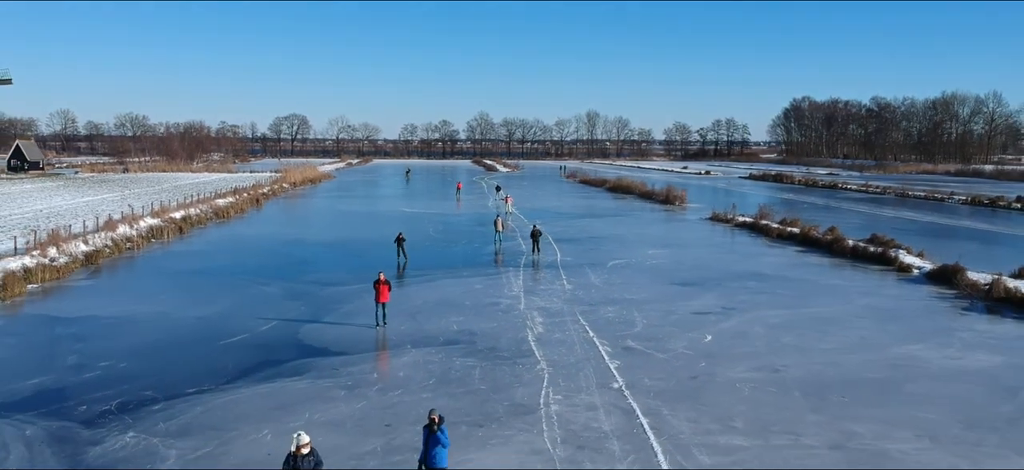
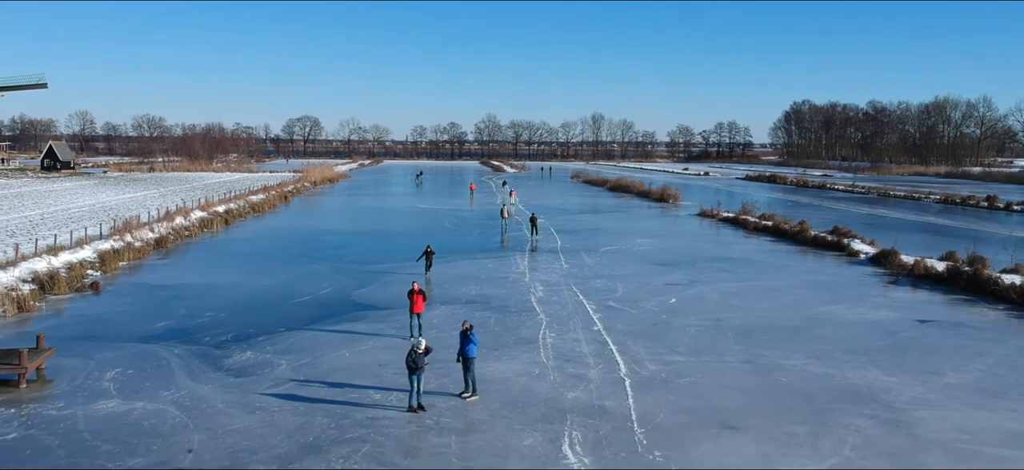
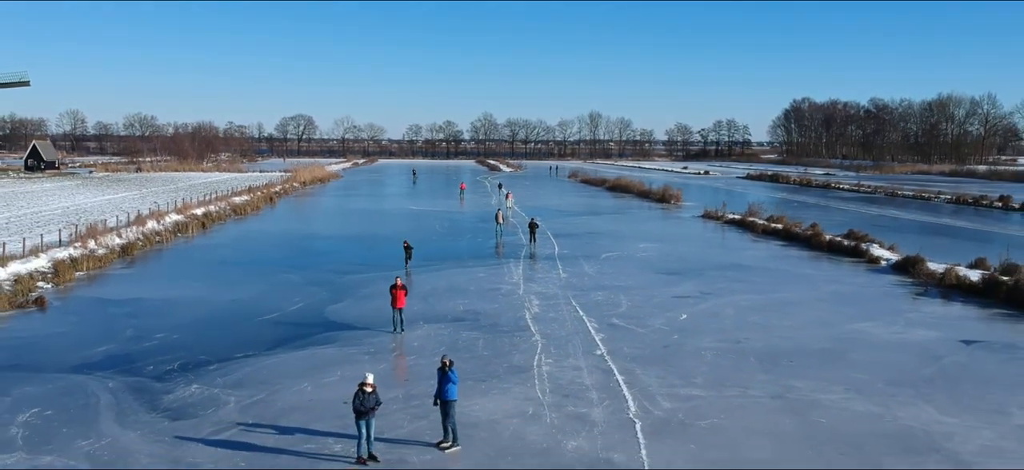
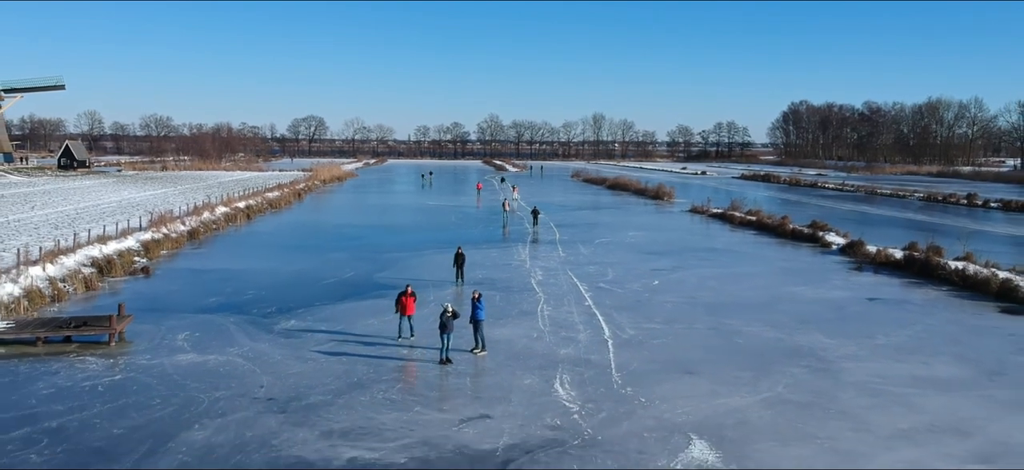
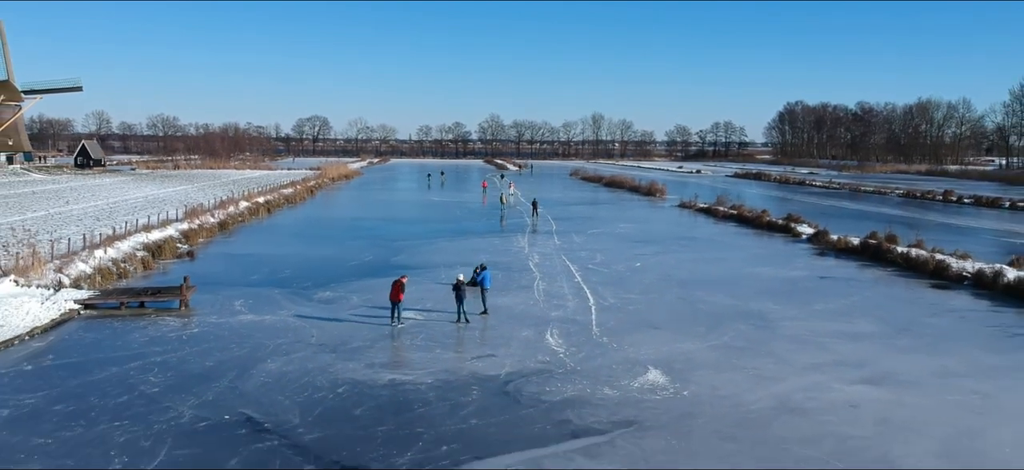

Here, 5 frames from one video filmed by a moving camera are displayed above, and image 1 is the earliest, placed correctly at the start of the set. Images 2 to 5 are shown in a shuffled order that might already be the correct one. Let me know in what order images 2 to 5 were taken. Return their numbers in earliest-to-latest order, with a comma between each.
3, 2, 4, 5
